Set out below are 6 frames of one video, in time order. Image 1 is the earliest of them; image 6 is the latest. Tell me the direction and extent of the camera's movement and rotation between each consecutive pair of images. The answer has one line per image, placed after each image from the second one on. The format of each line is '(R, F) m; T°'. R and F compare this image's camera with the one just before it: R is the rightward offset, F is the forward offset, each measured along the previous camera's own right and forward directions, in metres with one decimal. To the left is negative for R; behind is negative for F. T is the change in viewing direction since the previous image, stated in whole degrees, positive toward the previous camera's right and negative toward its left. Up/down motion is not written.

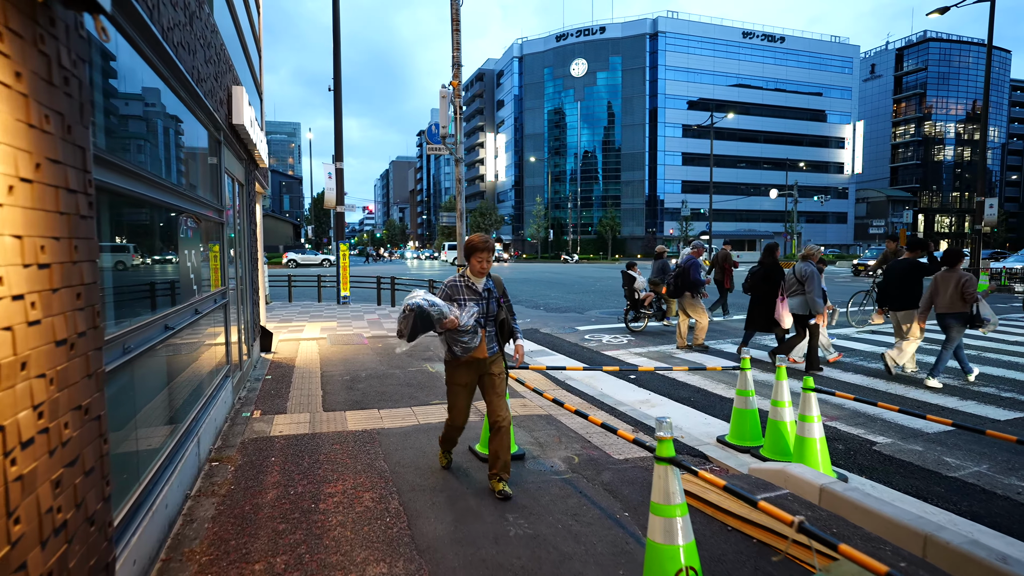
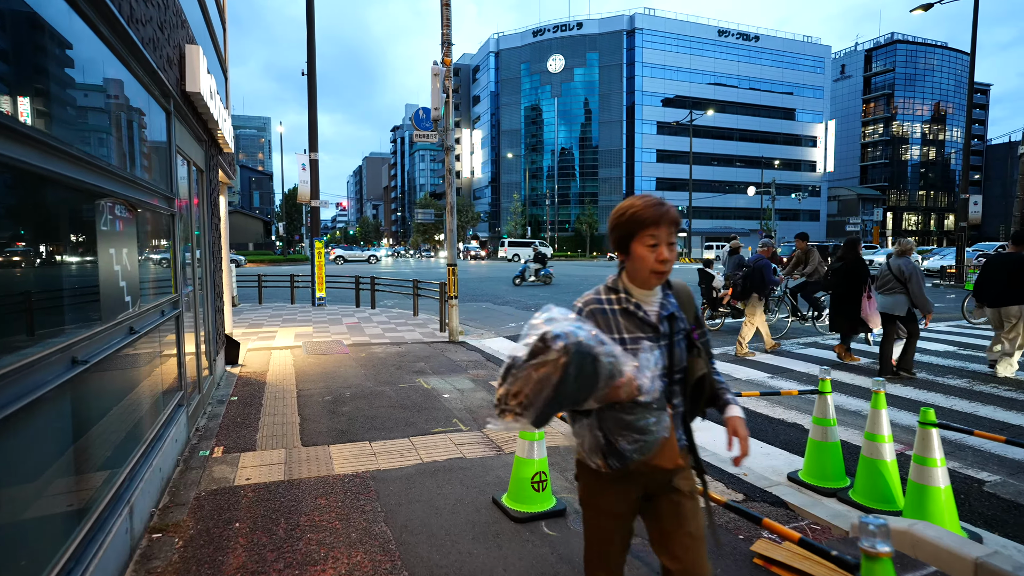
(-0.3, +0.9) m; +3°
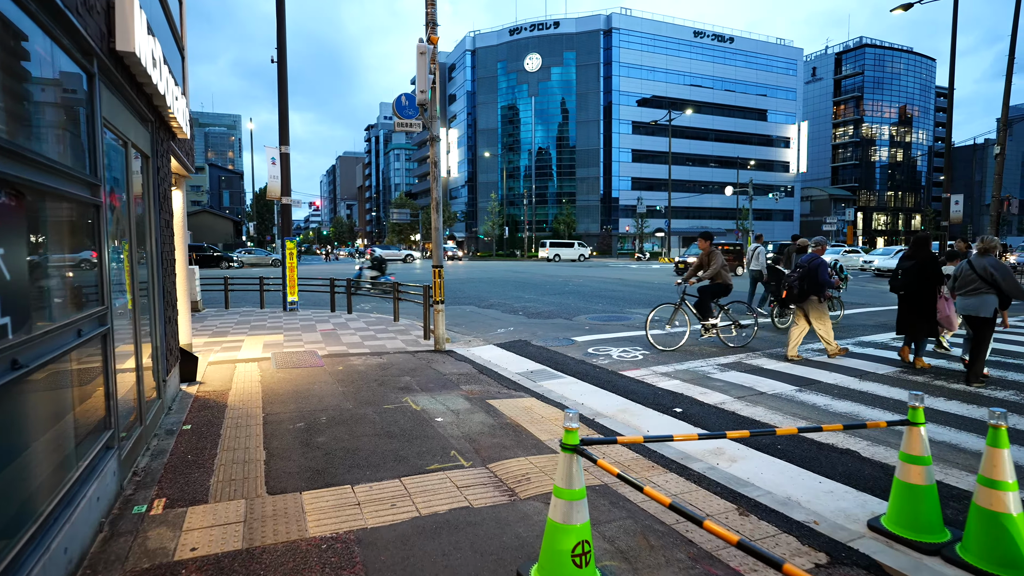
(-0.2, +0.8) m; +2°
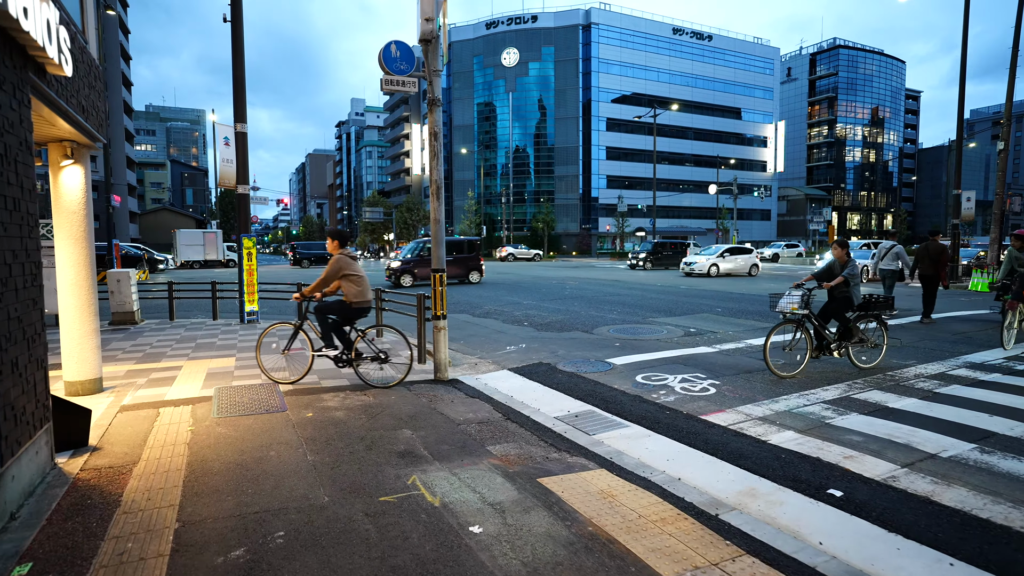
(-0.6, +1.9) m; +3°
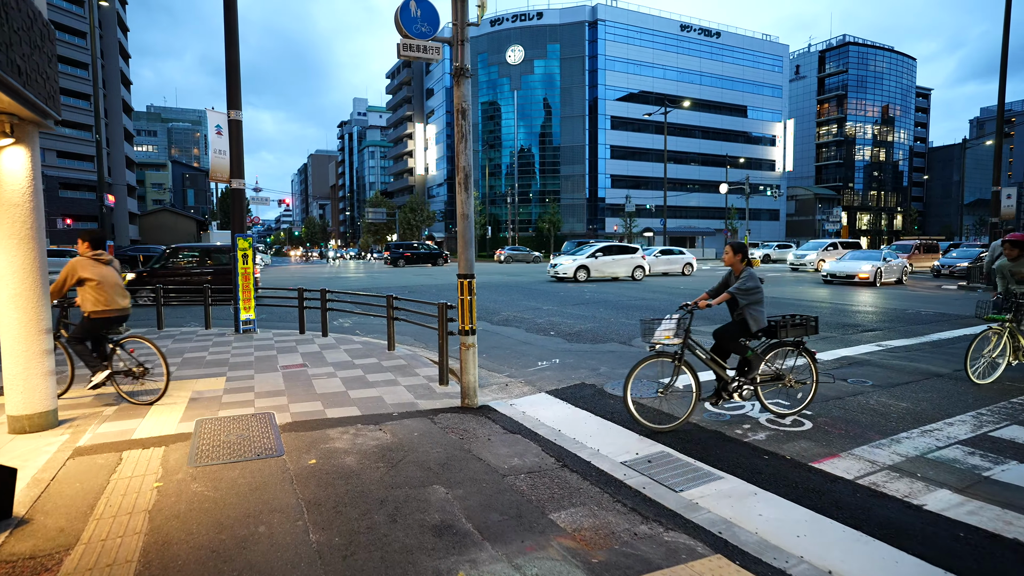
(-0.4, +1.1) m; 0°
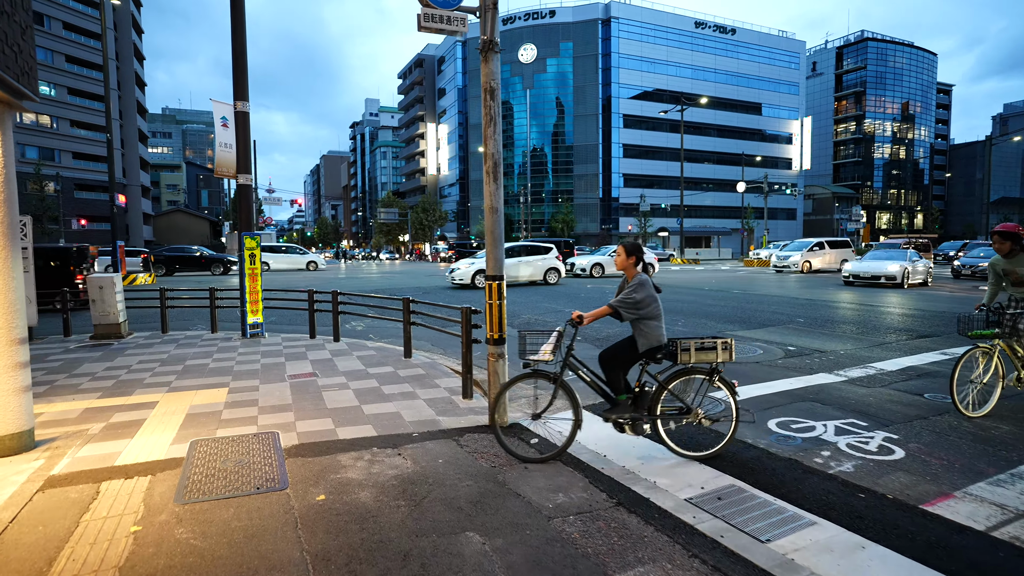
(-0.2, +0.6) m; -1°
